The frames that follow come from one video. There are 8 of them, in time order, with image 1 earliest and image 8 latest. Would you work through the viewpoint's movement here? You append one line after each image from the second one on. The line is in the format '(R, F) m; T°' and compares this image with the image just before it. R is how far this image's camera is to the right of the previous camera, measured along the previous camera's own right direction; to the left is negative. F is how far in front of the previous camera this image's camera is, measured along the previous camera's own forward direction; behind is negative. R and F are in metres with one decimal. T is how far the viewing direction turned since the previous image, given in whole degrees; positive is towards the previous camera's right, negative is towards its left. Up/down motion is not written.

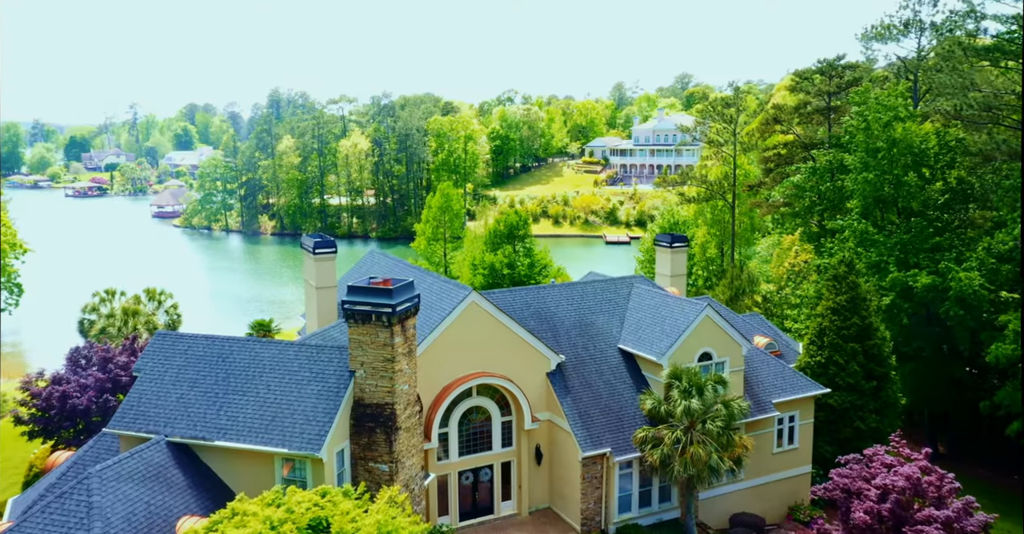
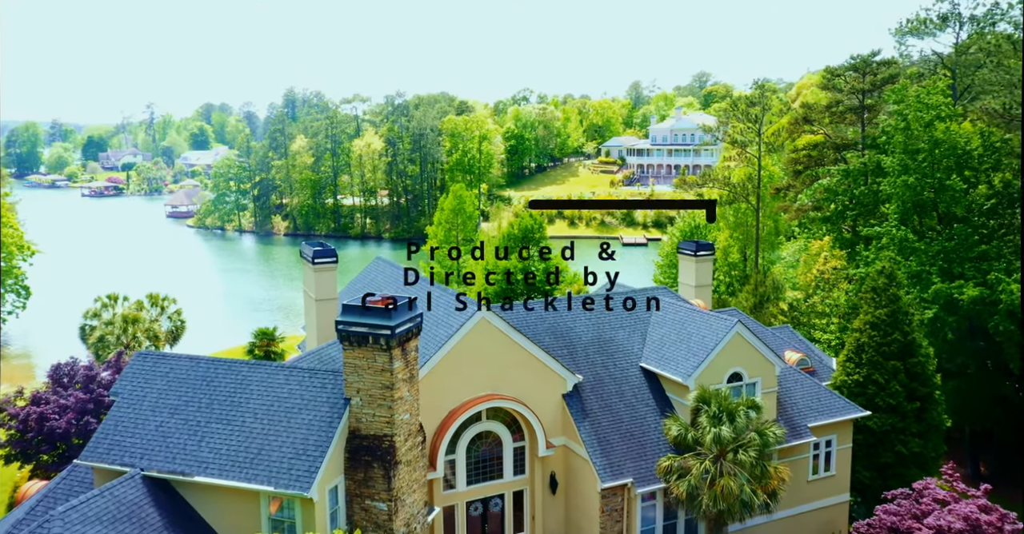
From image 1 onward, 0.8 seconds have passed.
(+0.1, +1.8) m; -1°
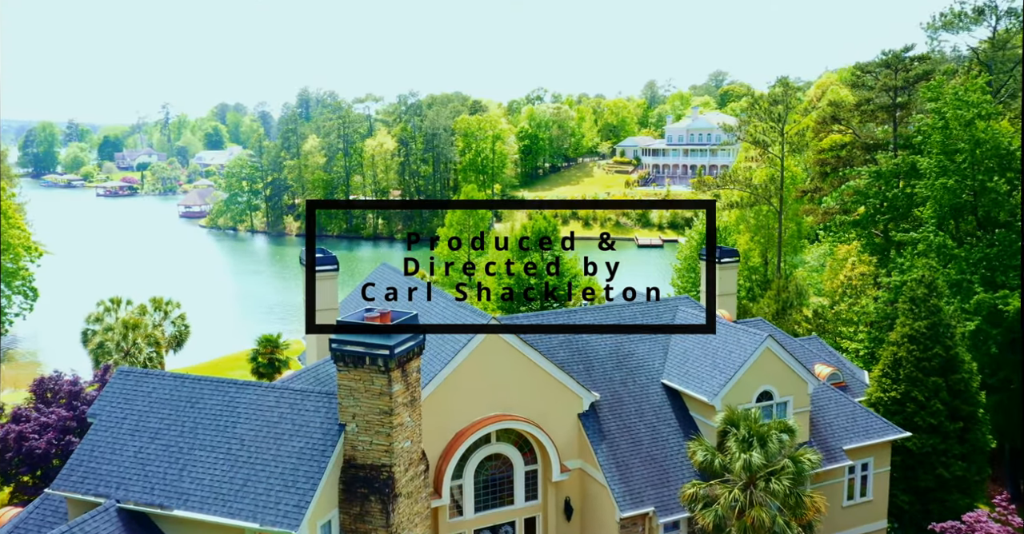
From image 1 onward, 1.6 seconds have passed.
(0.0, +1.5) m; -1°
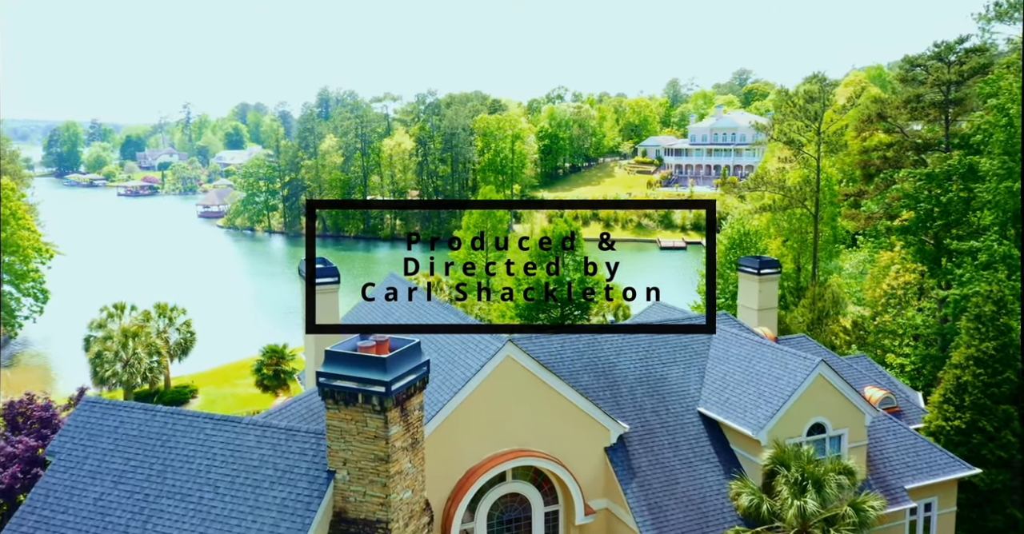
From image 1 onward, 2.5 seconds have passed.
(0.0, +2.2) m; -1°
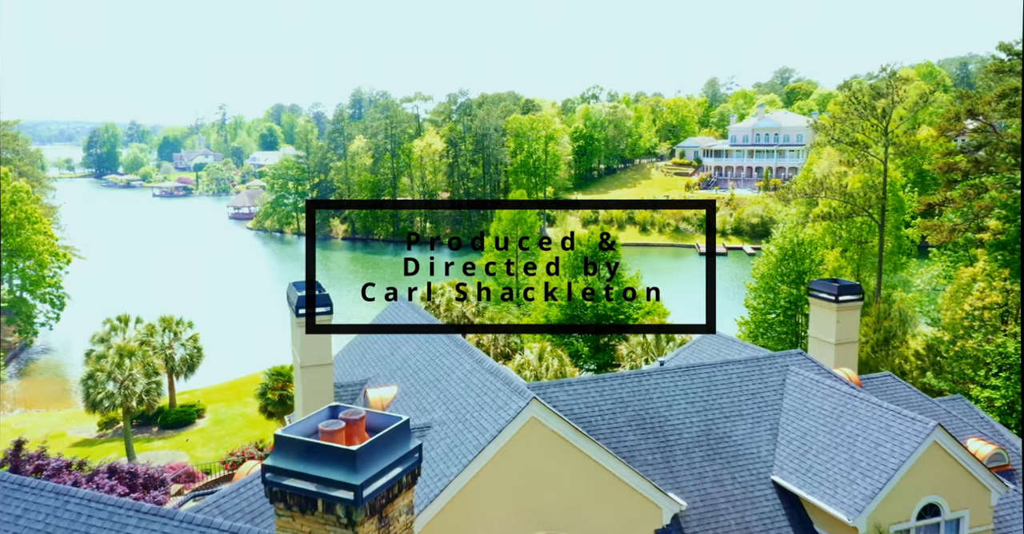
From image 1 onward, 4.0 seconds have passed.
(+0.1, +3.7) m; -2°
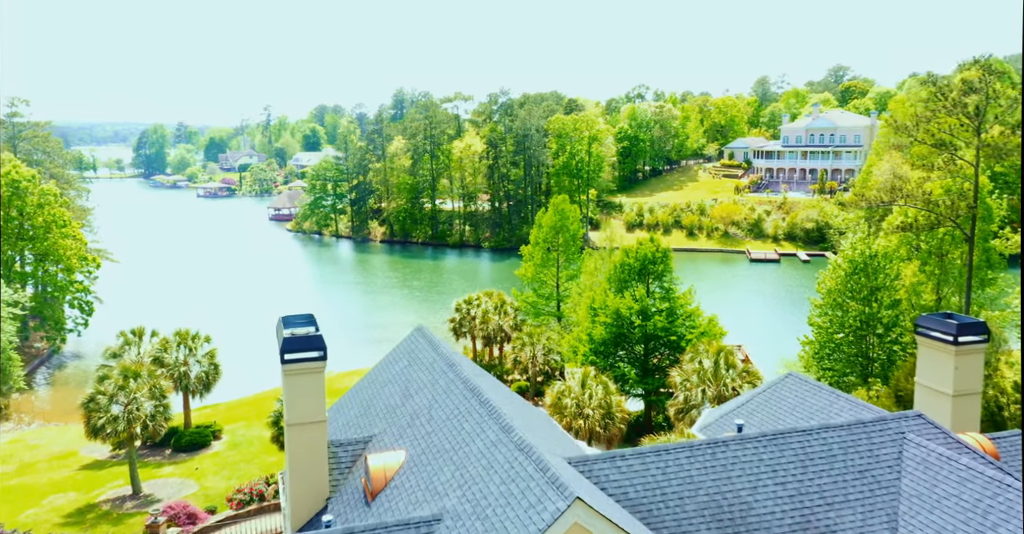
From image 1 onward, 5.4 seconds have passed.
(+0.1, +3.5) m; -3°
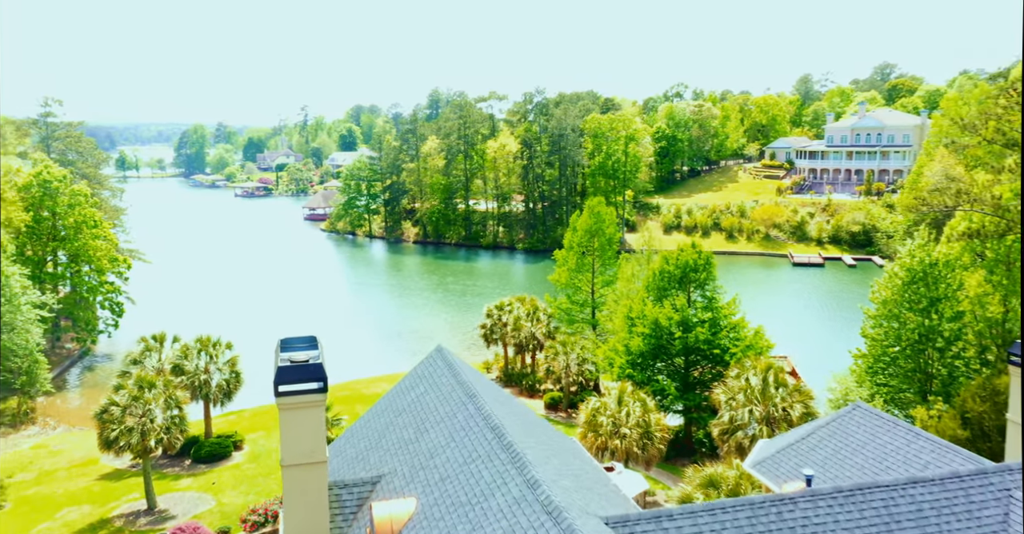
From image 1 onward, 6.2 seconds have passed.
(+0.1, +1.9) m; -2°
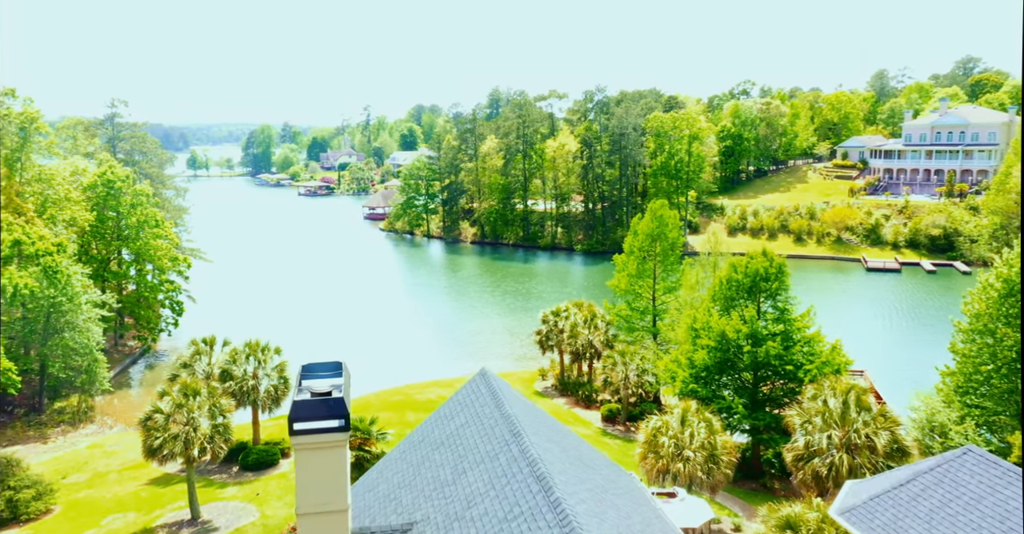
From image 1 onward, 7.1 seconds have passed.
(+0.1, +1.7) m; -4°
